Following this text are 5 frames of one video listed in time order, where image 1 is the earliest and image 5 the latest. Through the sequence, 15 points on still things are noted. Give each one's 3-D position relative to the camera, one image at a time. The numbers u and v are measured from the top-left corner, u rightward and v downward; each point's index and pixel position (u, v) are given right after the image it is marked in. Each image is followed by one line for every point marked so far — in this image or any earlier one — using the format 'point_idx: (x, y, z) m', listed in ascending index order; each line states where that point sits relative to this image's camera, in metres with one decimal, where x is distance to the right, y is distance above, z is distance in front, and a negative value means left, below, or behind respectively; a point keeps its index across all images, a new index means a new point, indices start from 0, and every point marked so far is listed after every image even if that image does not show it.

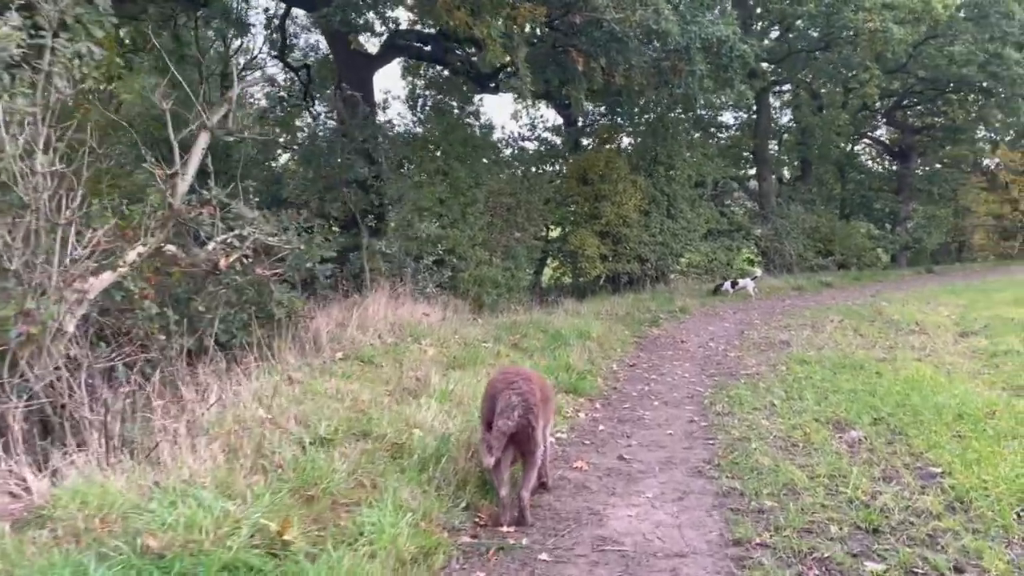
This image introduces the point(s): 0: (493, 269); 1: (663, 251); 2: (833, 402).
0: (-0.3, +0.3, +14.0) m
1: (+3.4, +0.8, +18.7) m
2: (+2.7, -1.0, +7.0) m
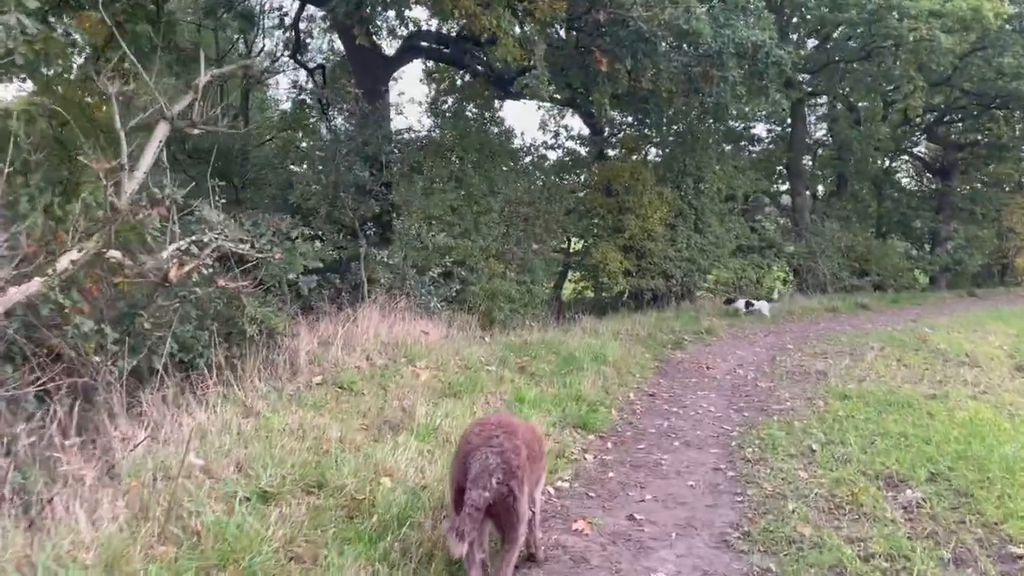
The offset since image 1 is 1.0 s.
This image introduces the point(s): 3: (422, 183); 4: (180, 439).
0: (-0.1, +0.1, +13.2) m
1: (+3.8, +0.4, +17.8) m
2: (+2.7, -1.2, +6.0) m
3: (-1.4, +1.6, +12.9) m
4: (-1.7, -0.8, +4.3) m
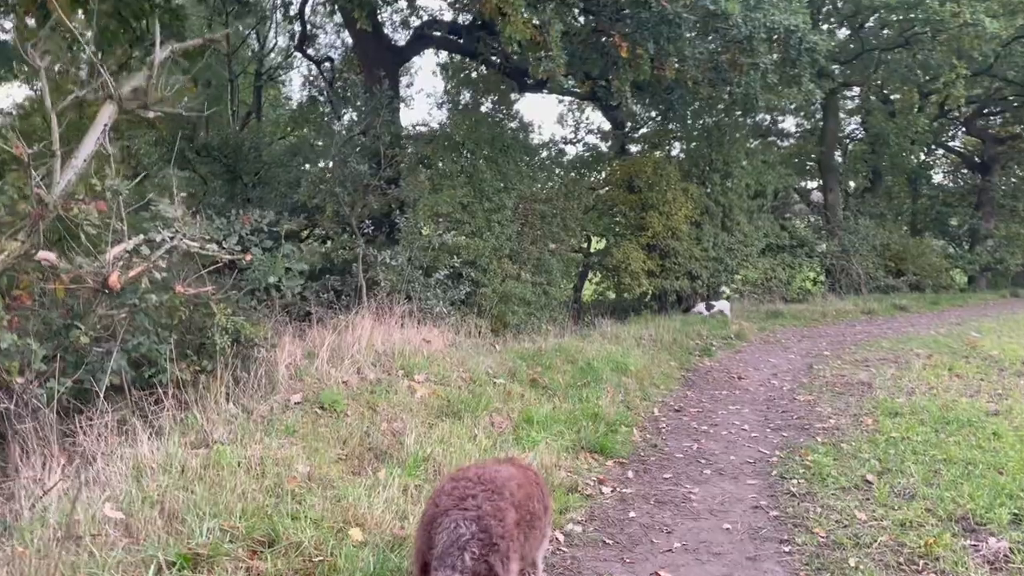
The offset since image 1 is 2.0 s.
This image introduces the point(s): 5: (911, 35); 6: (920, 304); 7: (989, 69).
0: (+0.1, 0.0, +12.4) m
1: (+4.1, +0.4, +16.9) m
2: (+2.7, -1.2, +5.2) m
3: (-1.2, +1.6, +12.2) m
4: (-1.7, -0.8, +3.6) m
5: (+8.5, +5.4, +17.7) m
6: (+9.1, -0.4, +18.6) m
7: (+11.4, +5.2, +19.8) m
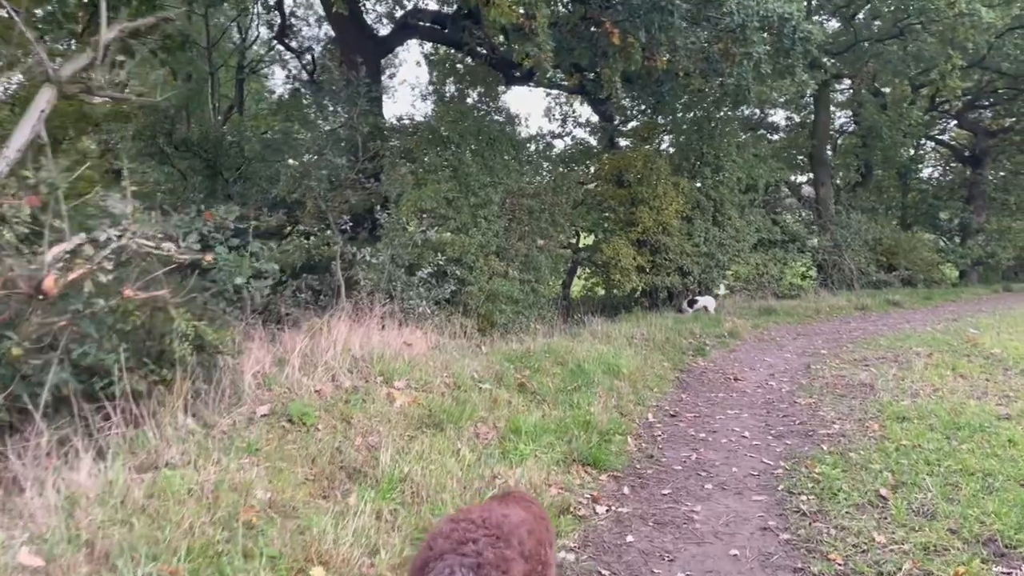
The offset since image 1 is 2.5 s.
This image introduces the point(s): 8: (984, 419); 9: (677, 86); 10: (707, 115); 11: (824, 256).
0: (0.0, +0.1, +12.0) m
1: (+3.9, +0.5, +16.5) m
2: (+2.6, -1.2, +4.8) m
3: (-1.4, +1.6, +11.7) m
4: (-1.8, -0.8, +3.1) m
5: (+8.2, +5.5, +17.4) m
6: (+8.8, -0.2, +18.3) m
7: (+11.1, +5.3, +19.6) m
8: (+3.8, -1.1, +6.8) m
9: (+2.9, +3.5, +14.5) m
10: (+3.8, +3.4, +16.1) m
11: (+7.4, +0.8, +19.7) m
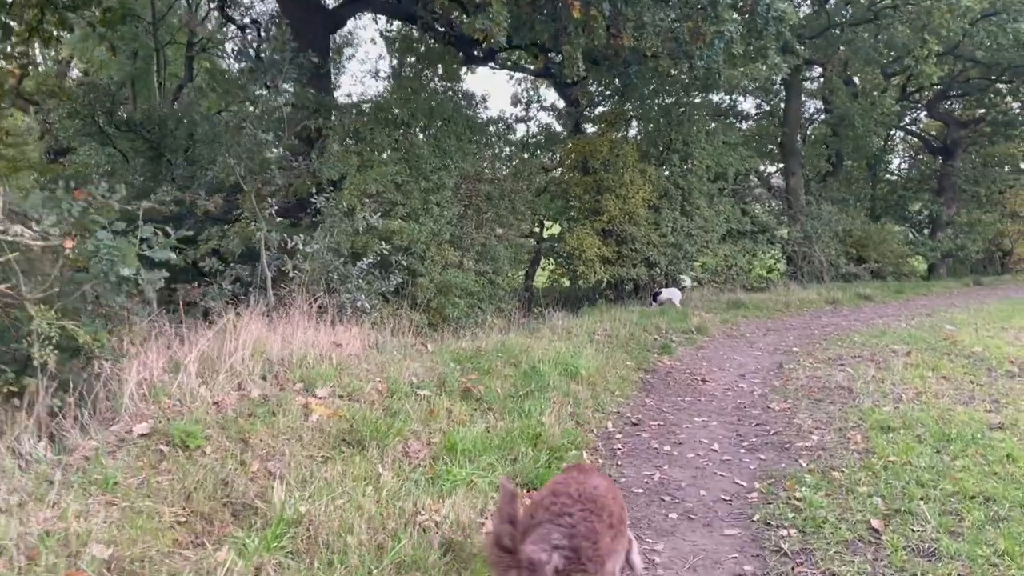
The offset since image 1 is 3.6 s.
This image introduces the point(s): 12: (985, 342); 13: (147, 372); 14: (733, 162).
0: (-0.7, +0.2, +11.2) m
1: (+3.1, +0.6, +15.8) m
2: (+2.3, -1.2, +4.1) m
3: (-2.0, +1.7, +10.8) m
4: (-2.1, -0.8, +2.3) m
5: (+7.4, +5.6, +16.8) m
6: (+8.0, -0.1, +17.8) m
7: (+10.2, +5.5, +19.1) m
8: (+3.4, -1.0, +6.1) m
9: (+2.2, +3.6, +13.7) m
10: (+3.0, +3.5, +15.4) m
11: (+6.5, +0.9, +19.2) m
12: (+5.9, -0.7, +10.4) m
13: (-2.1, -0.5, +4.7) m
14: (+4.6, +2.6, +17.2) m
